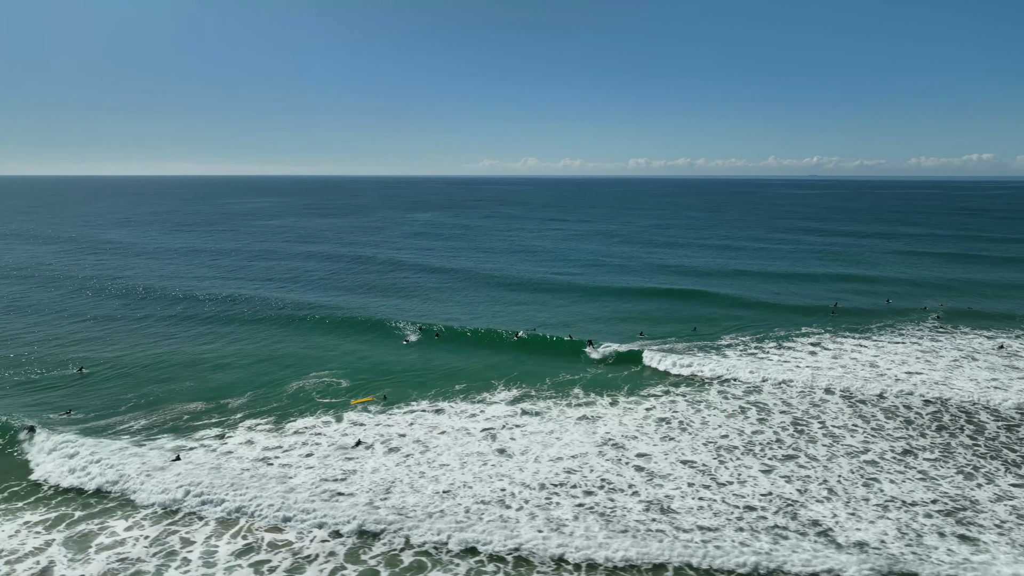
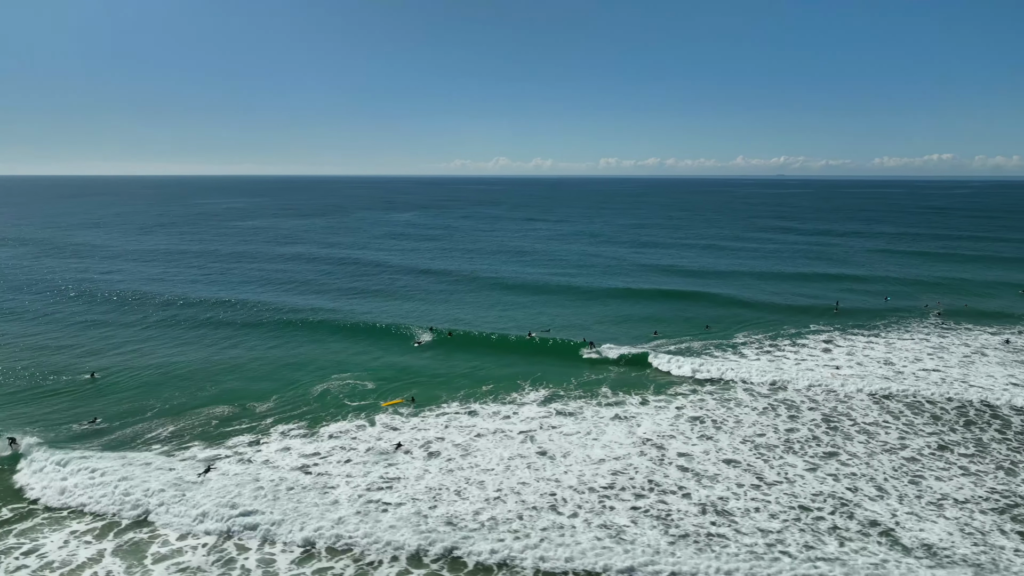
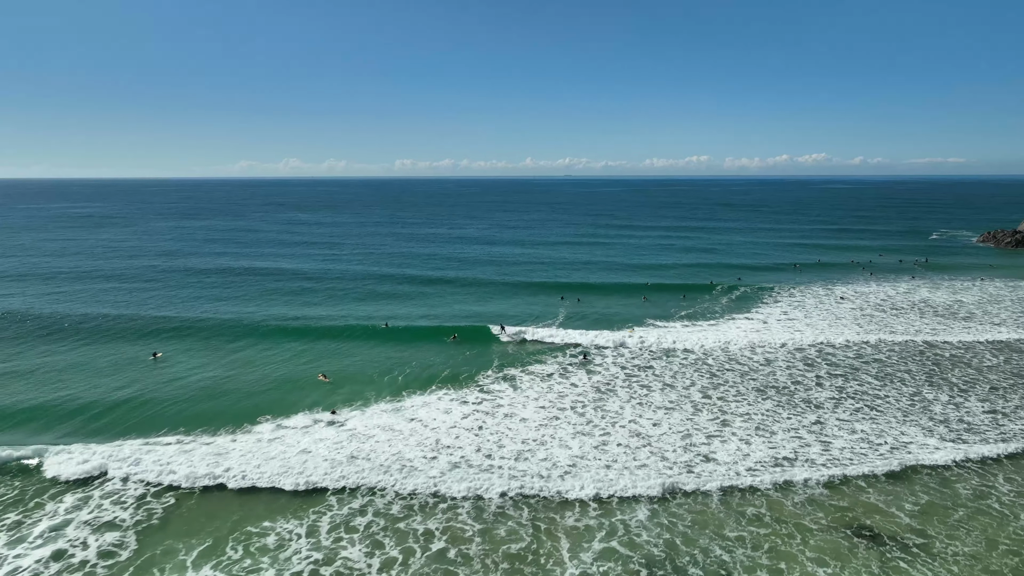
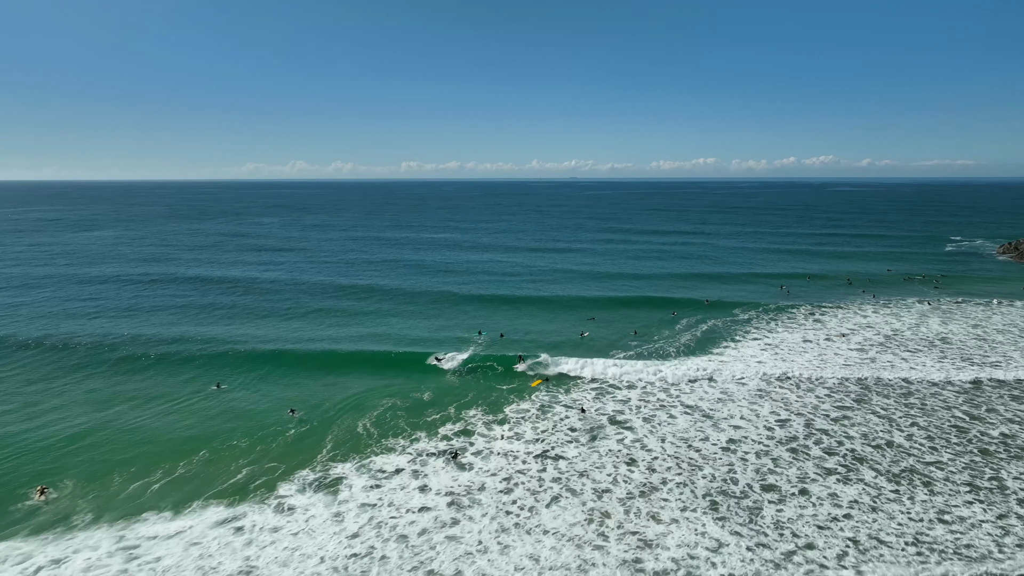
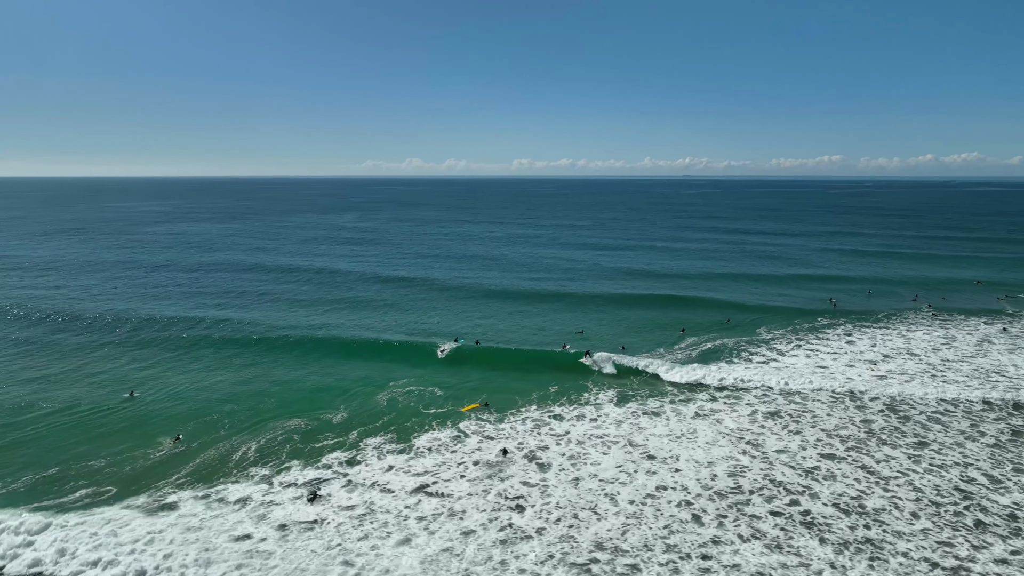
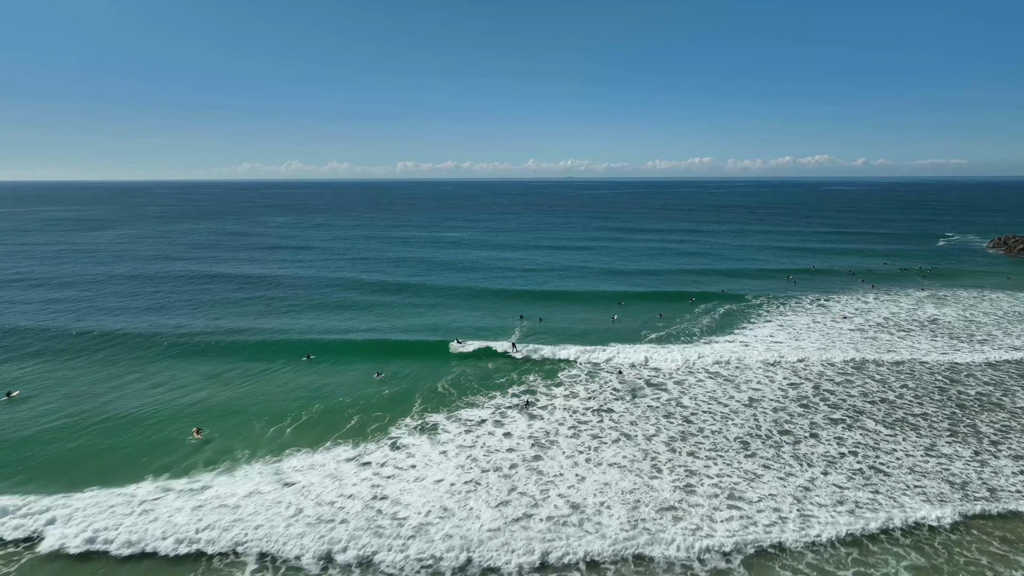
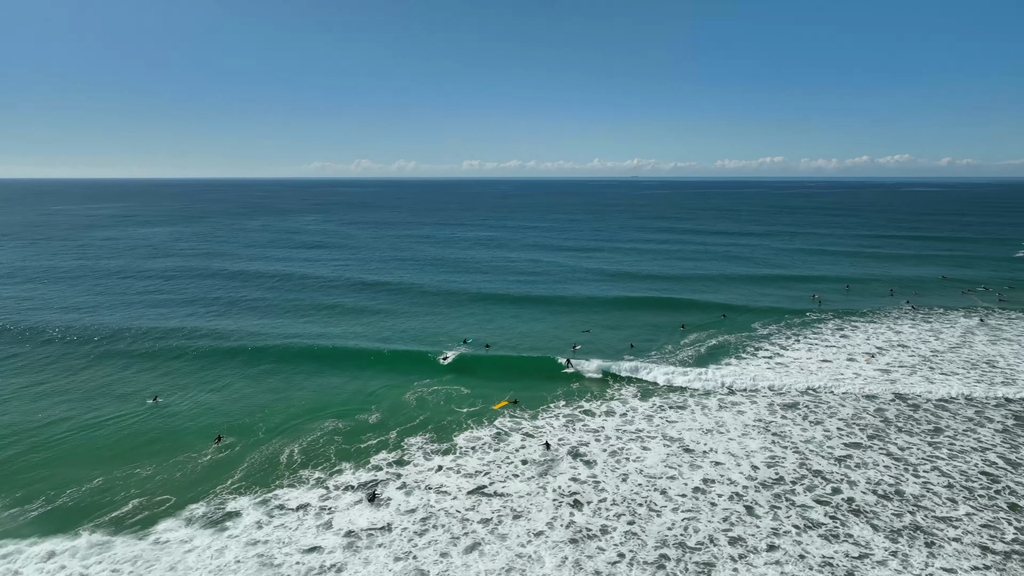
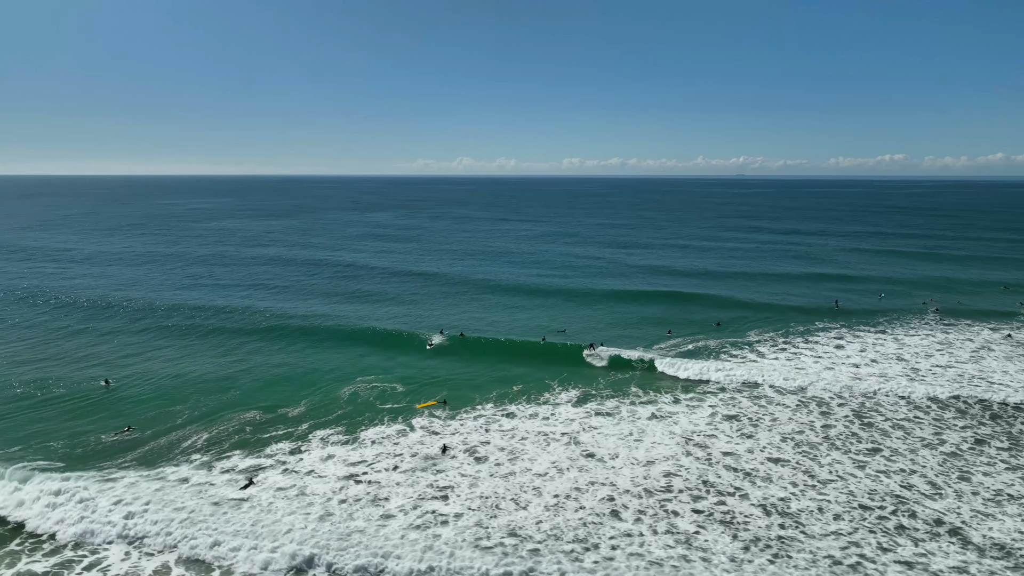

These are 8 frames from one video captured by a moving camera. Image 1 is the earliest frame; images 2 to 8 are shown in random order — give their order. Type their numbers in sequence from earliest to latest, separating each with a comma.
2, 8, 5, 7, 4, 6, 3
